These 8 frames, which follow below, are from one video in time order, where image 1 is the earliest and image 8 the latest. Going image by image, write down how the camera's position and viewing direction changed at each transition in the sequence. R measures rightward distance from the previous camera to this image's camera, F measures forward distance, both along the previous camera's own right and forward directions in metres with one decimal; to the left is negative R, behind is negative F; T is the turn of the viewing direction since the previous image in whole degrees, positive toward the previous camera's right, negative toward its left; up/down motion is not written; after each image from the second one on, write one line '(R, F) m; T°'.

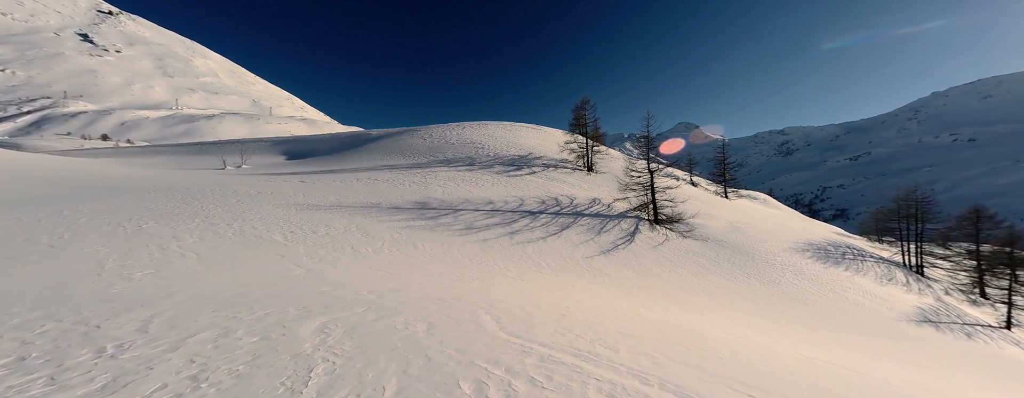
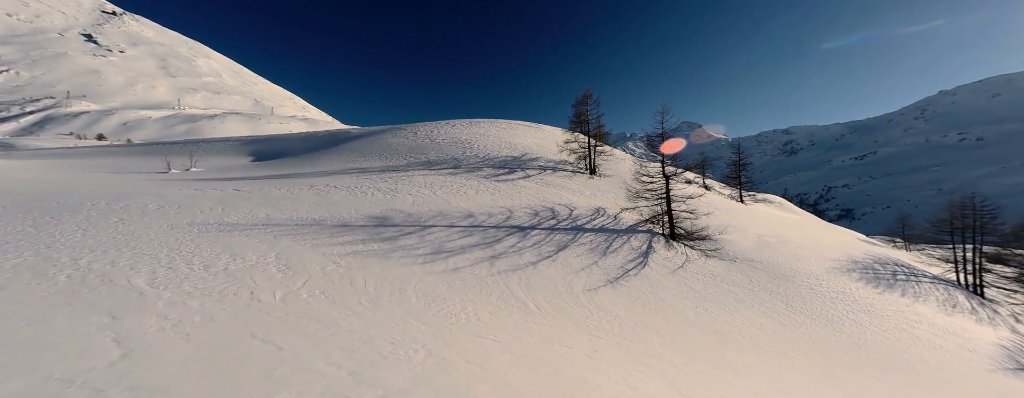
(+1.1, +4.6) m; 0°
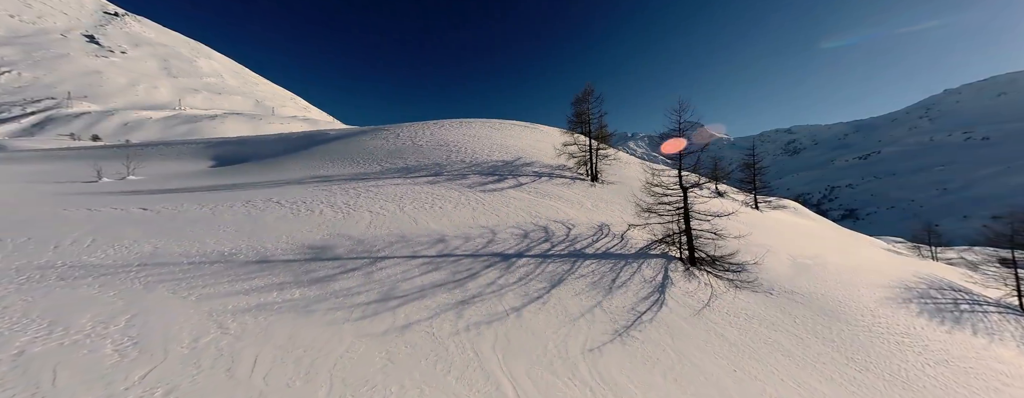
(+1.1, +4.1) m; 0°
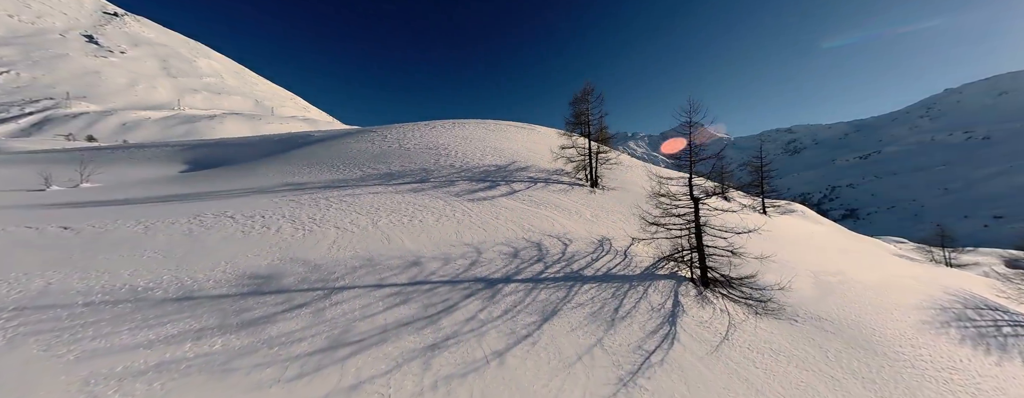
(+0.6, +2.3) m; 0°
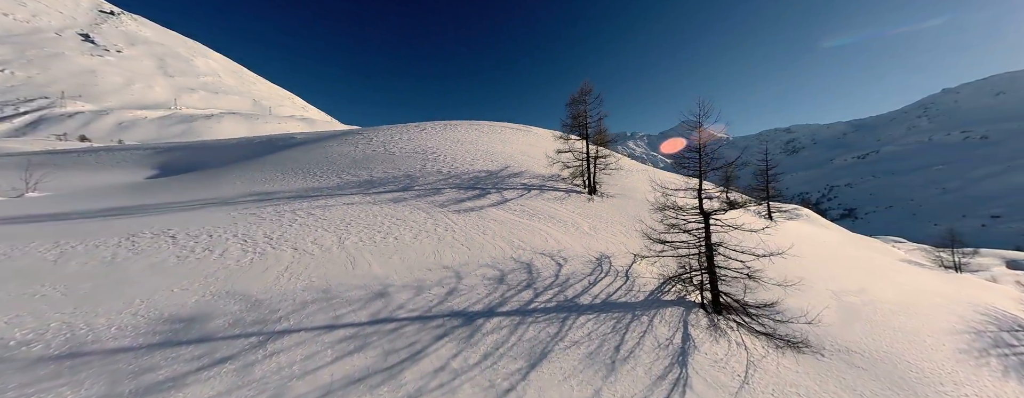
(+0.6, +2.1) m; 0°
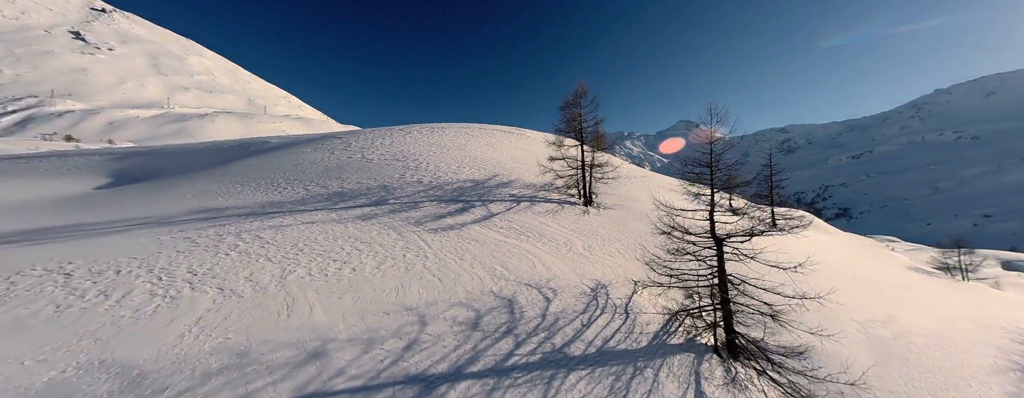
(+0.8, +2.4) m; 0°
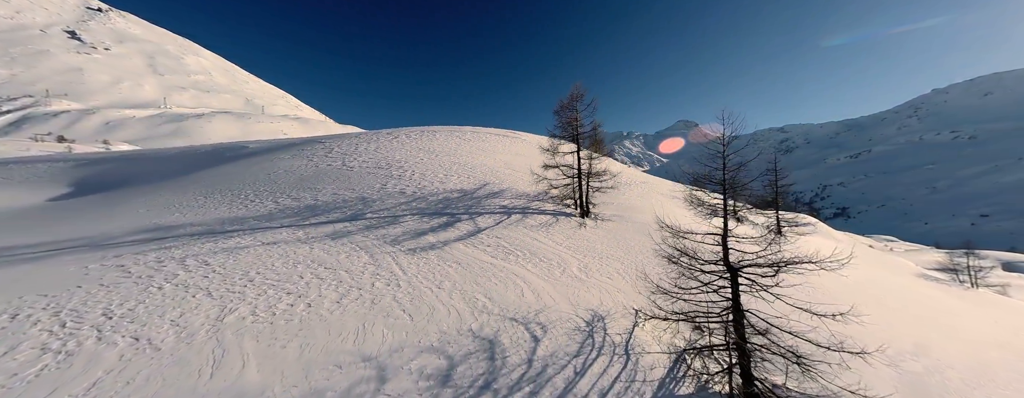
(+0.7, +1.9) m; 0°
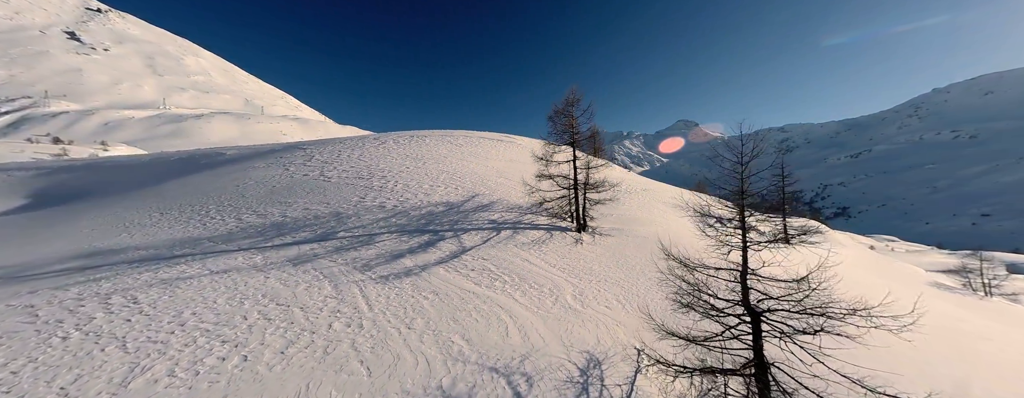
(+0.7, +1.9) m; 0°
